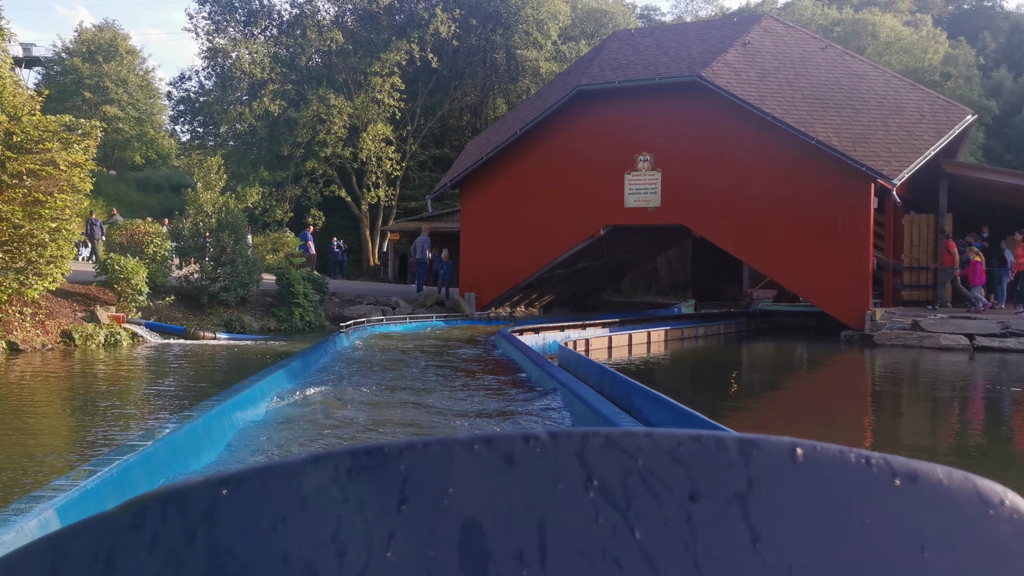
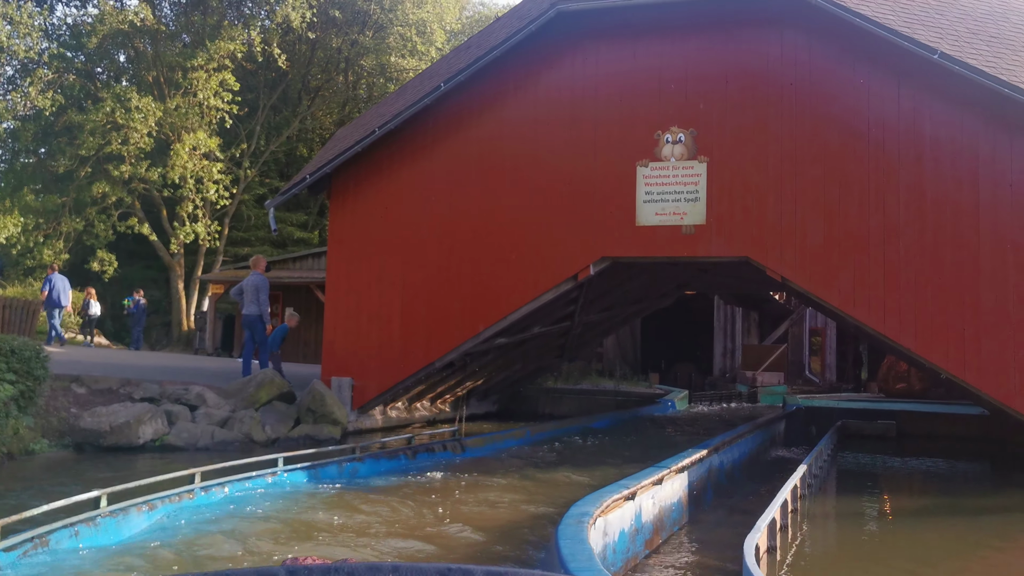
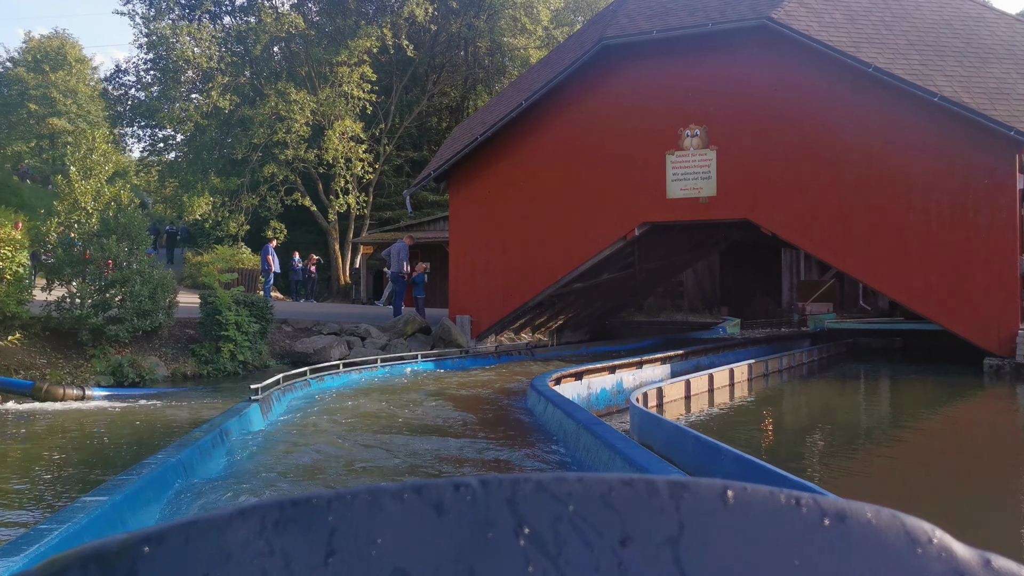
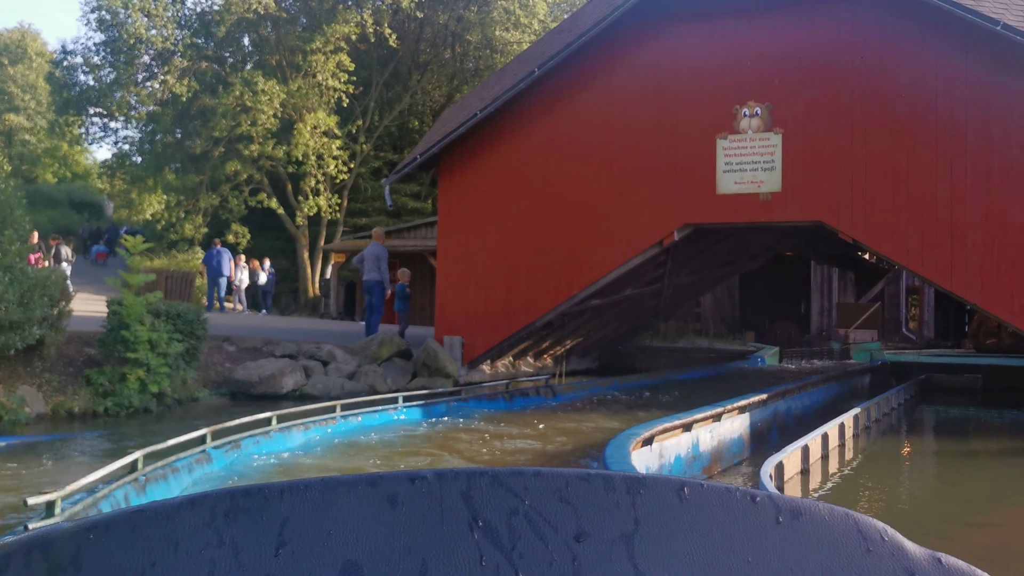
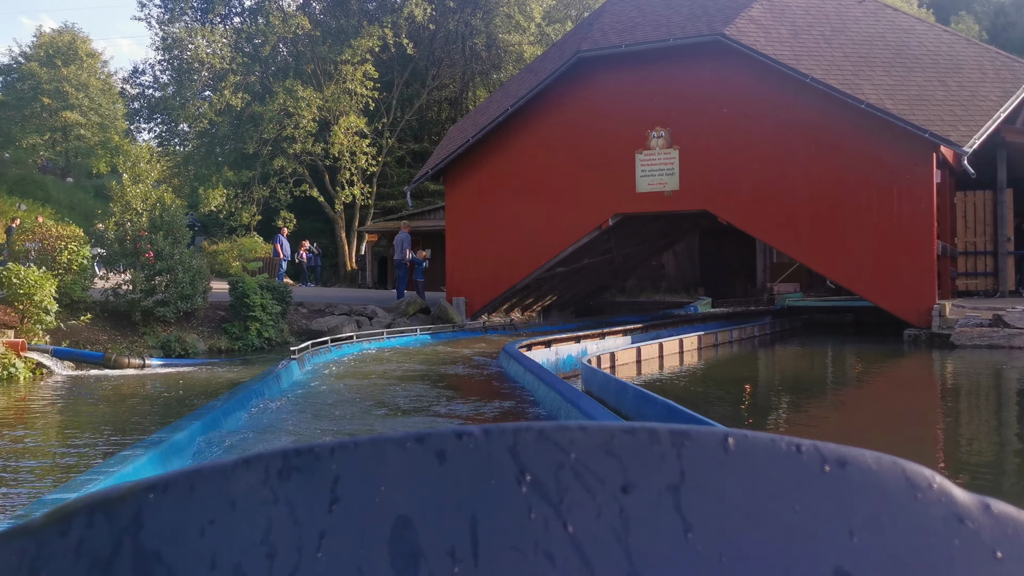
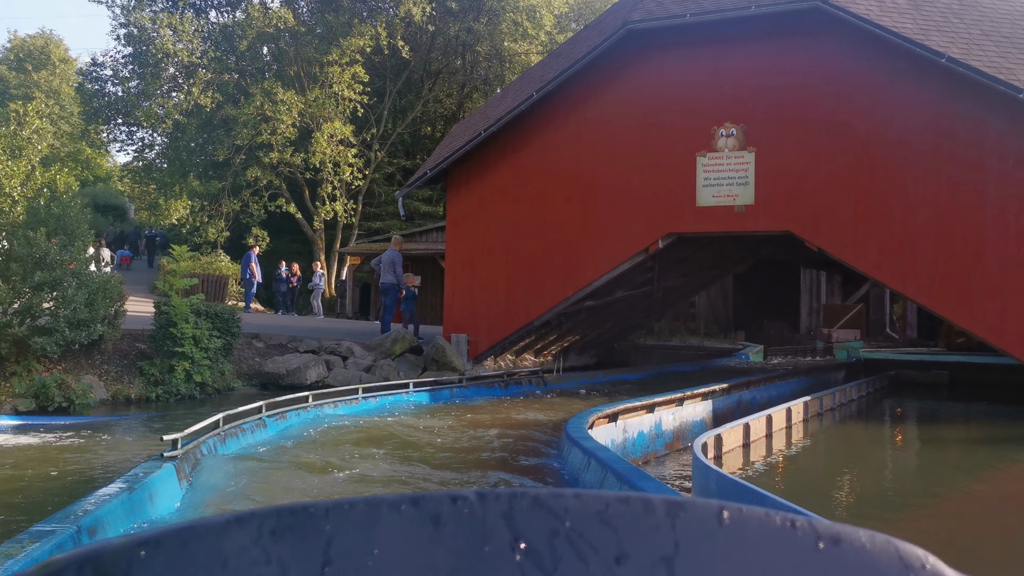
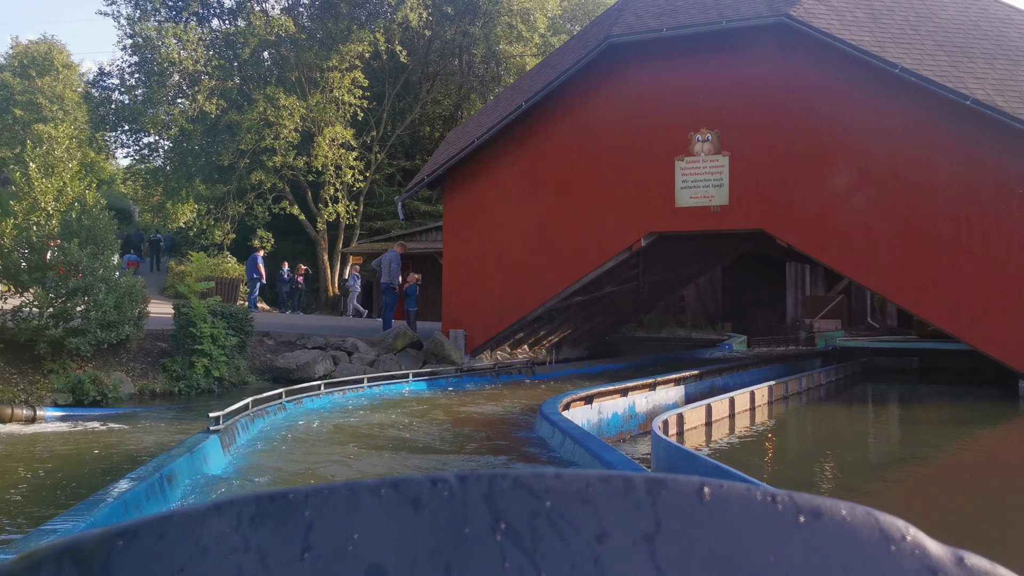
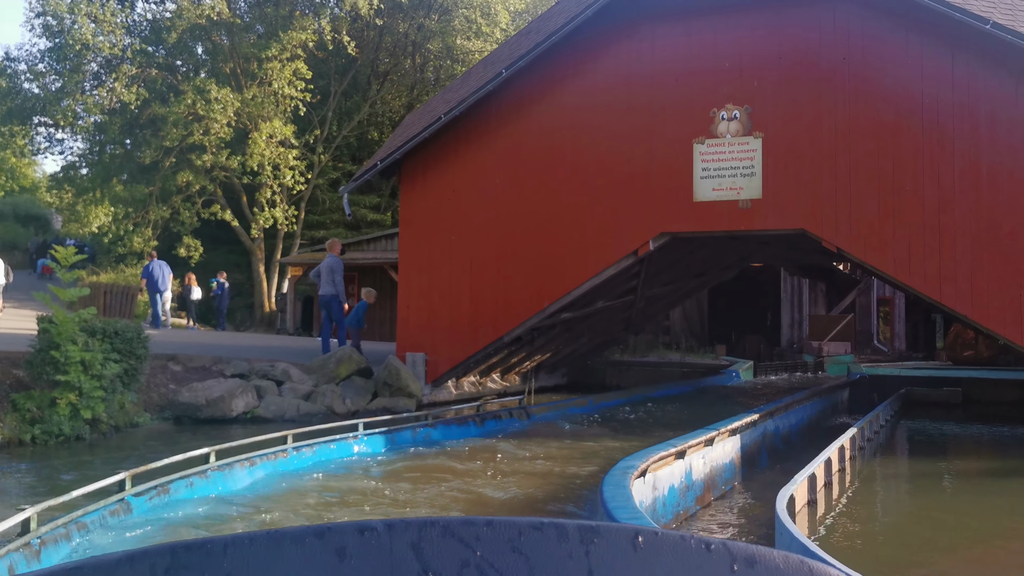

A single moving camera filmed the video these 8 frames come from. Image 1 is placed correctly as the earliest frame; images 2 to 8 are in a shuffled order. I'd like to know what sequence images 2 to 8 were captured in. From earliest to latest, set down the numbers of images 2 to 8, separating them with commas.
5, 3, 7, 6, 4, 8, 2
